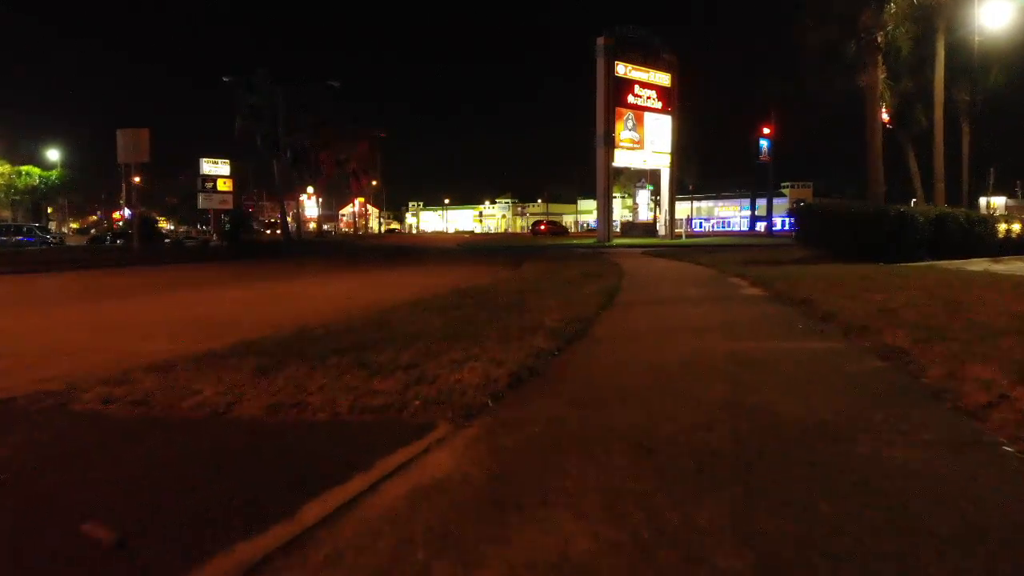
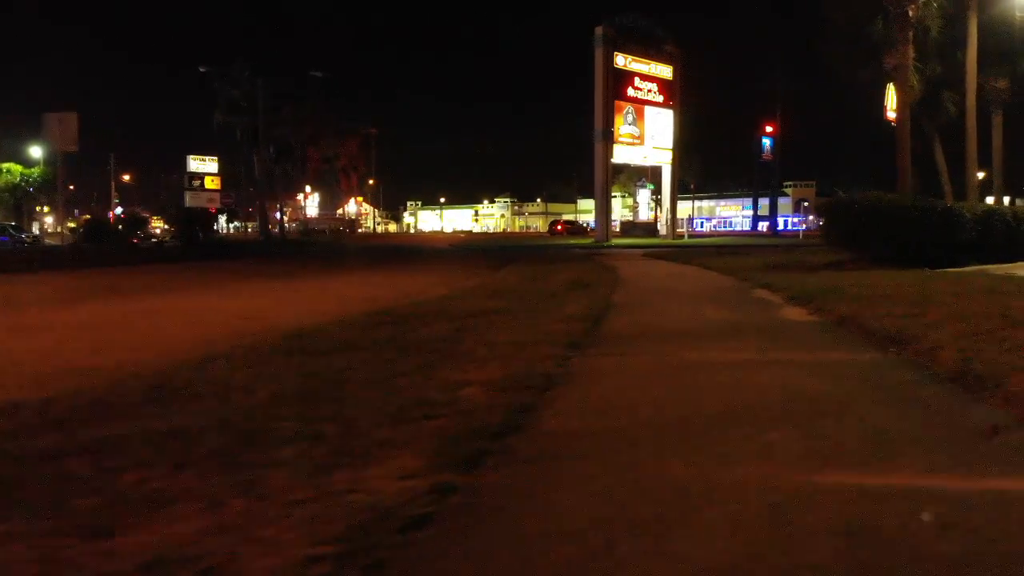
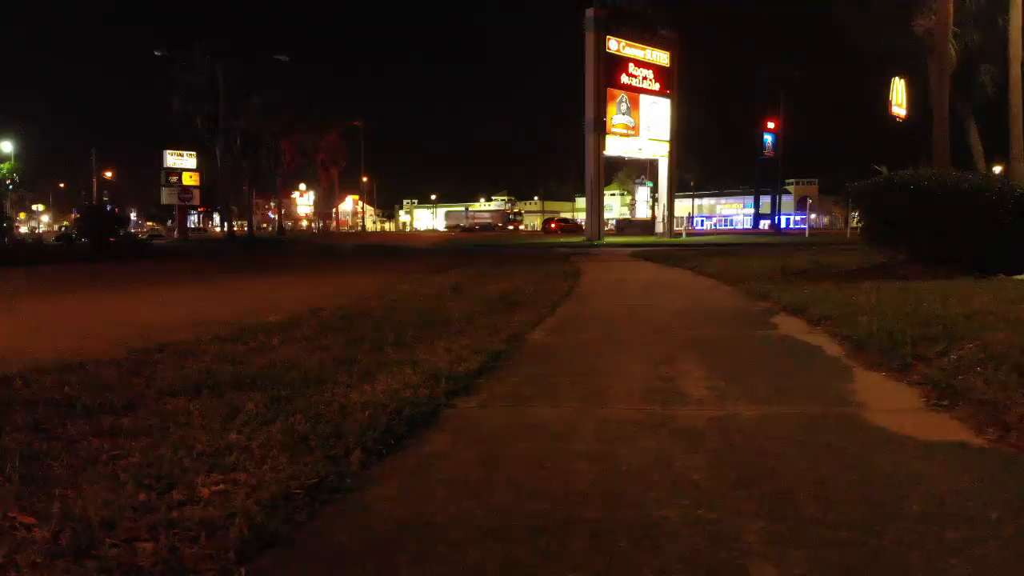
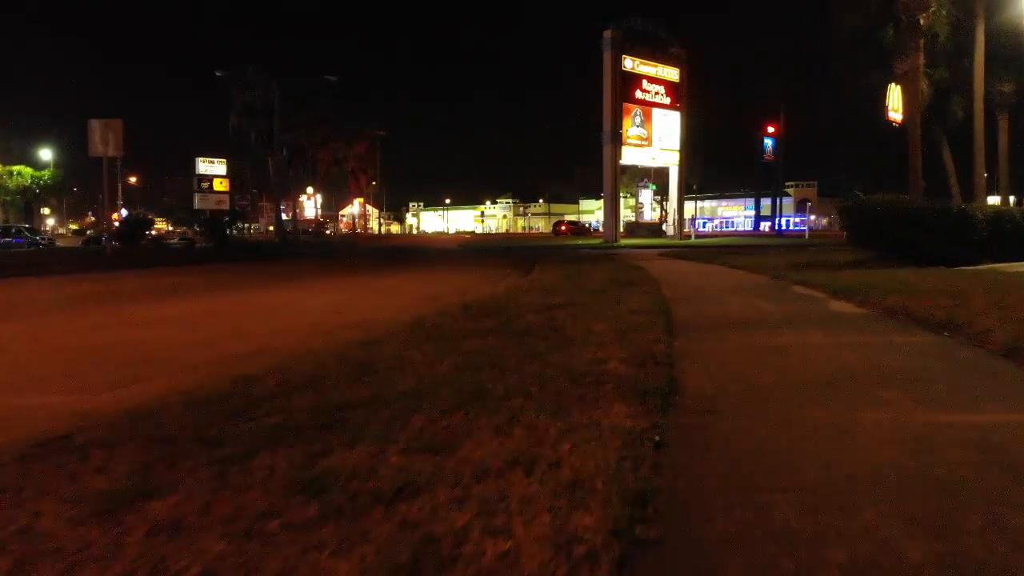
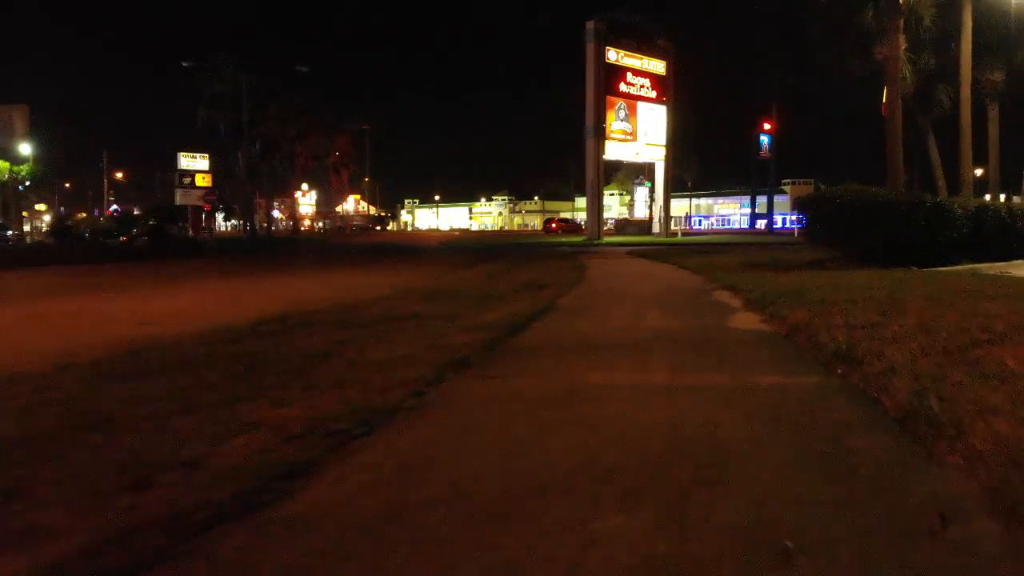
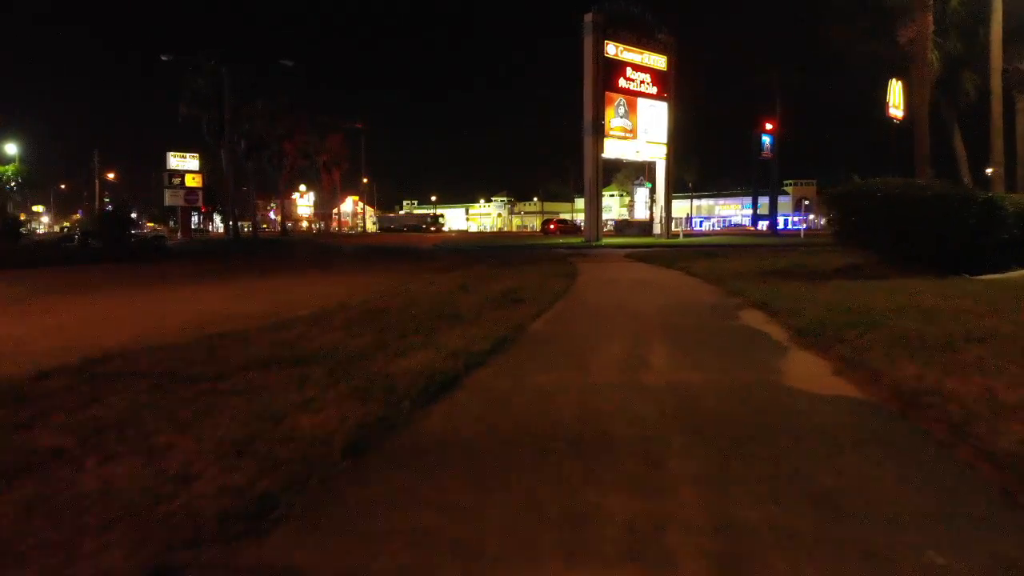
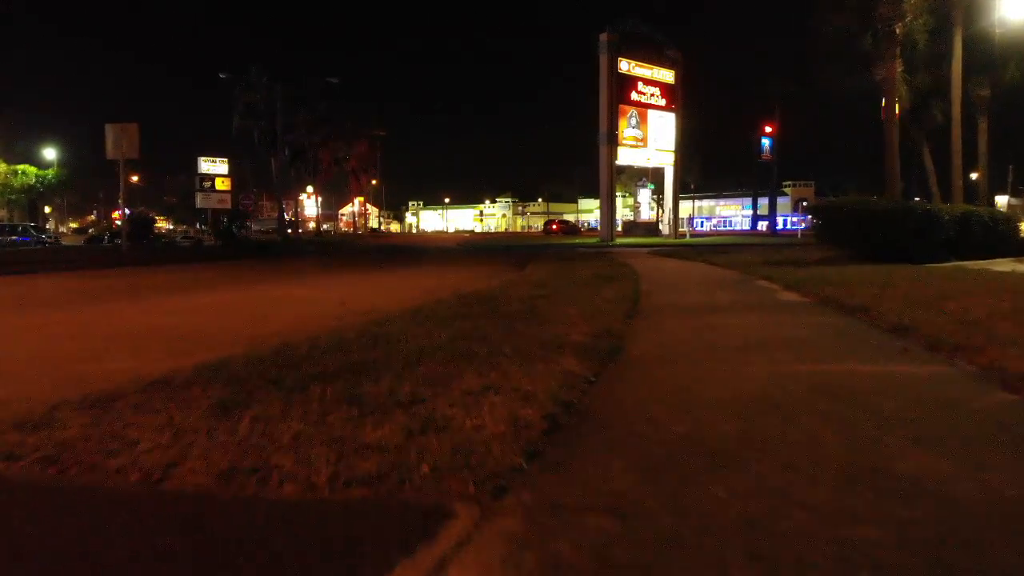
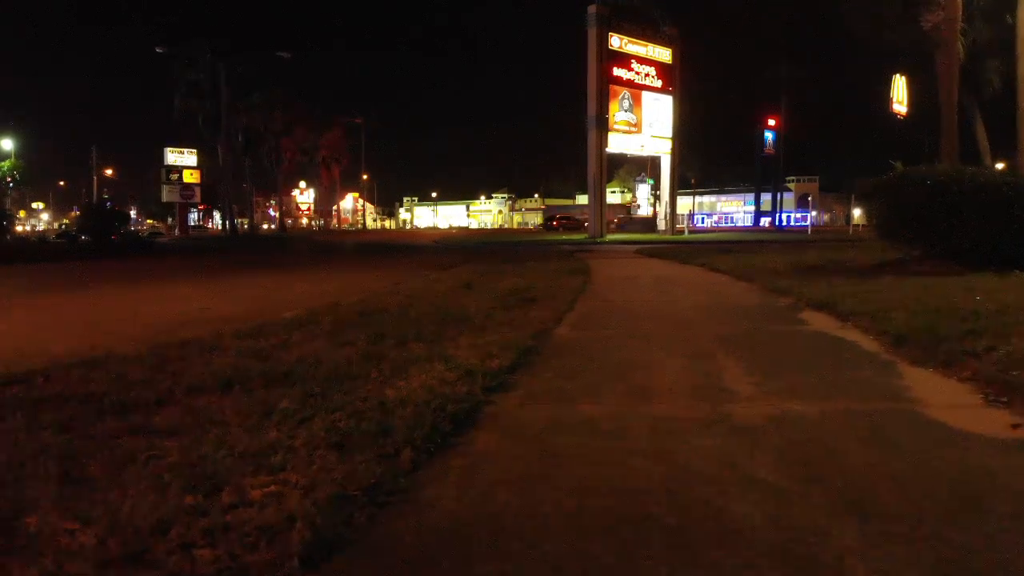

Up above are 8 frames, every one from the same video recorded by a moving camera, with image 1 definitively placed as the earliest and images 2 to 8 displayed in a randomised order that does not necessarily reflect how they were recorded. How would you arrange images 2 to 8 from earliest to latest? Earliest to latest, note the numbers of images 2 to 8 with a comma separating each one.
7, 4, 2, 5, 6, 3, 8
